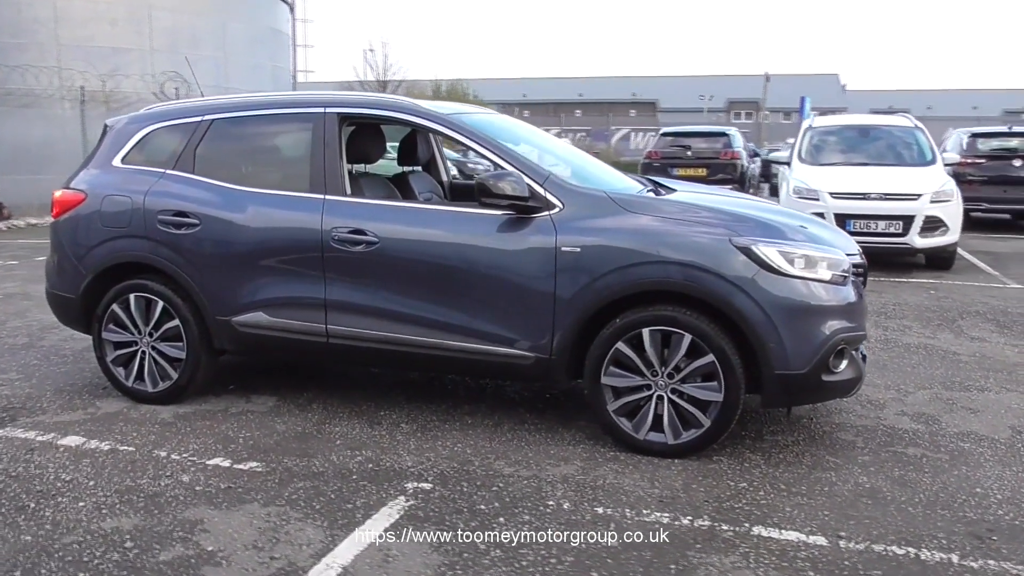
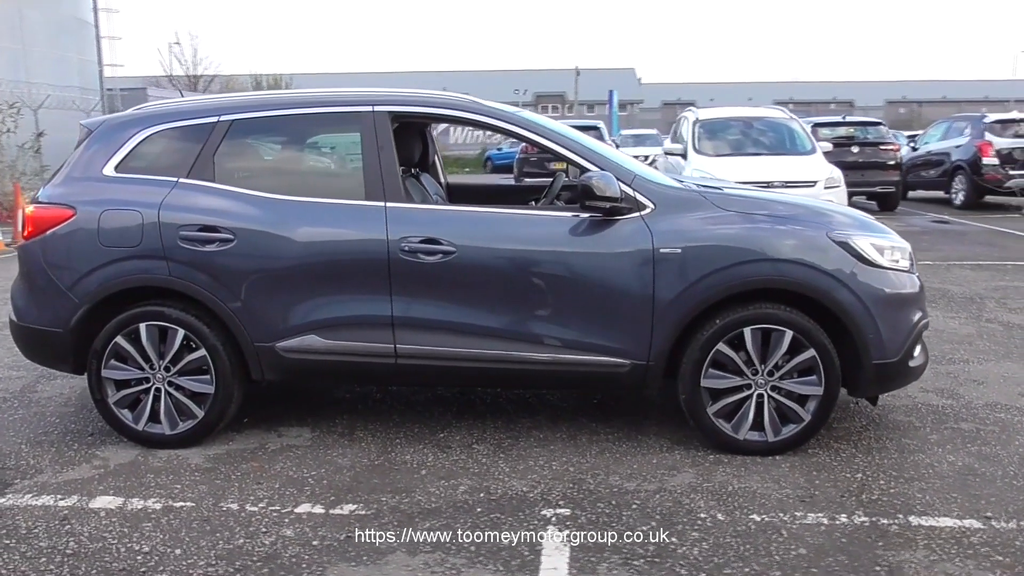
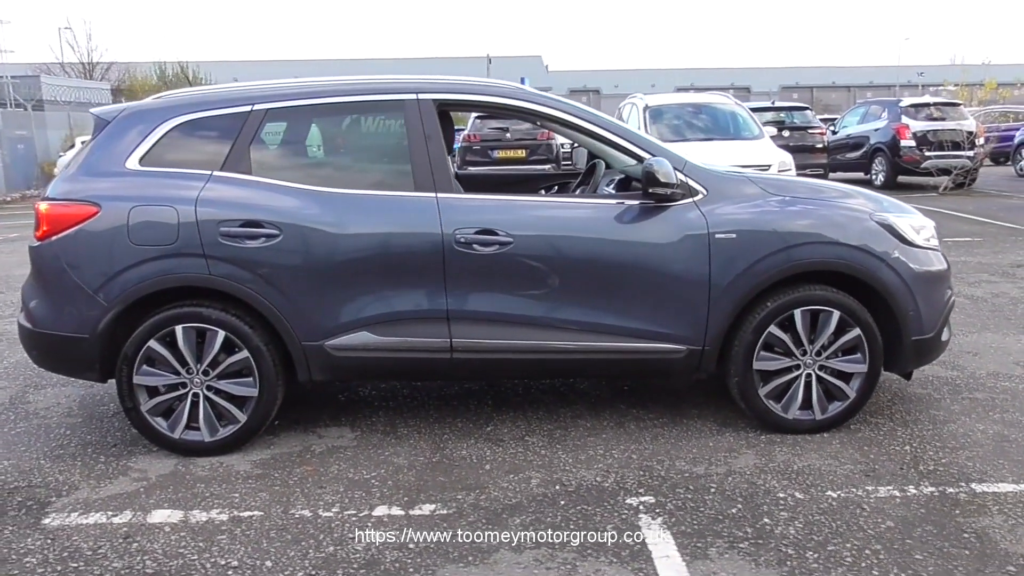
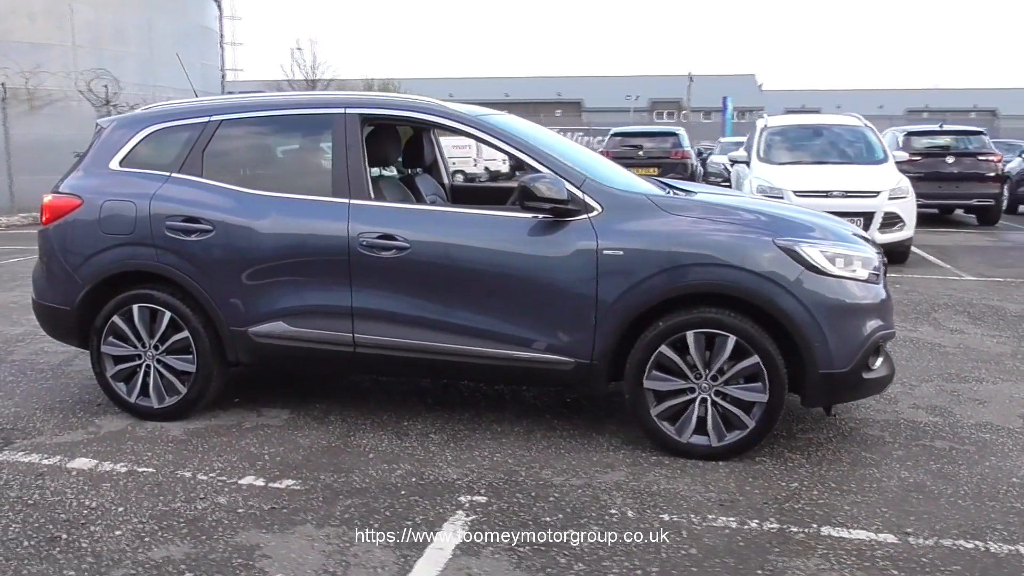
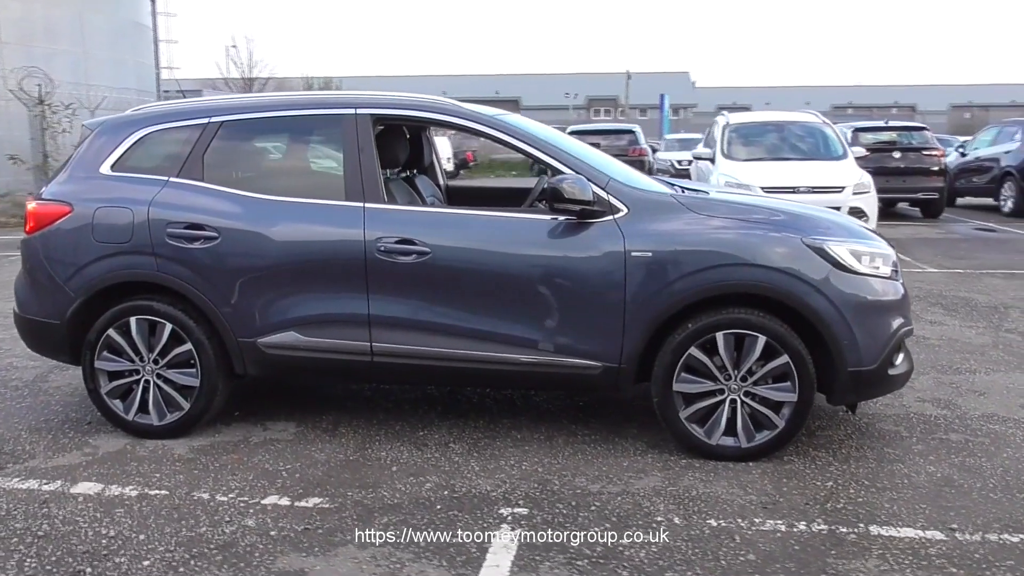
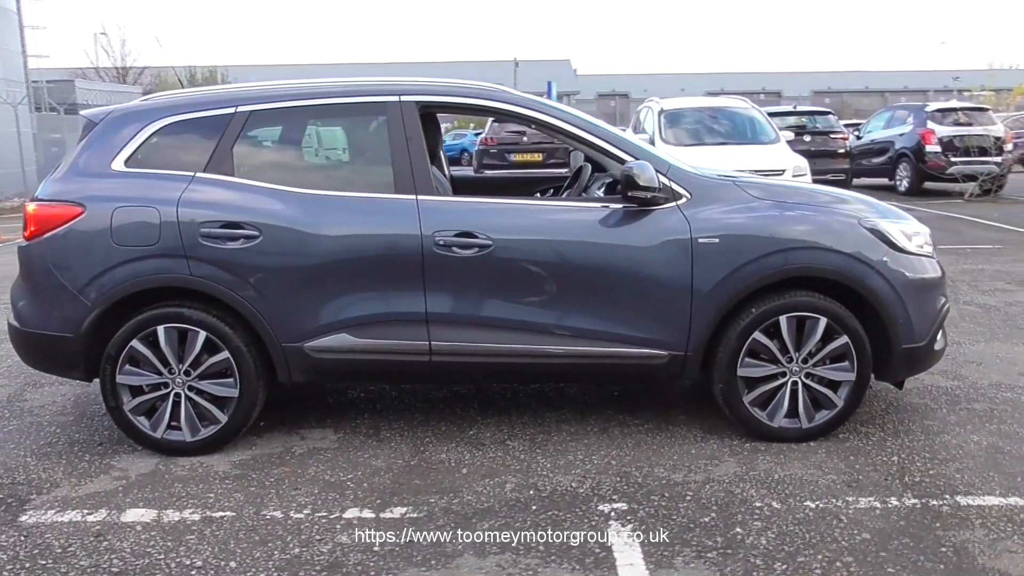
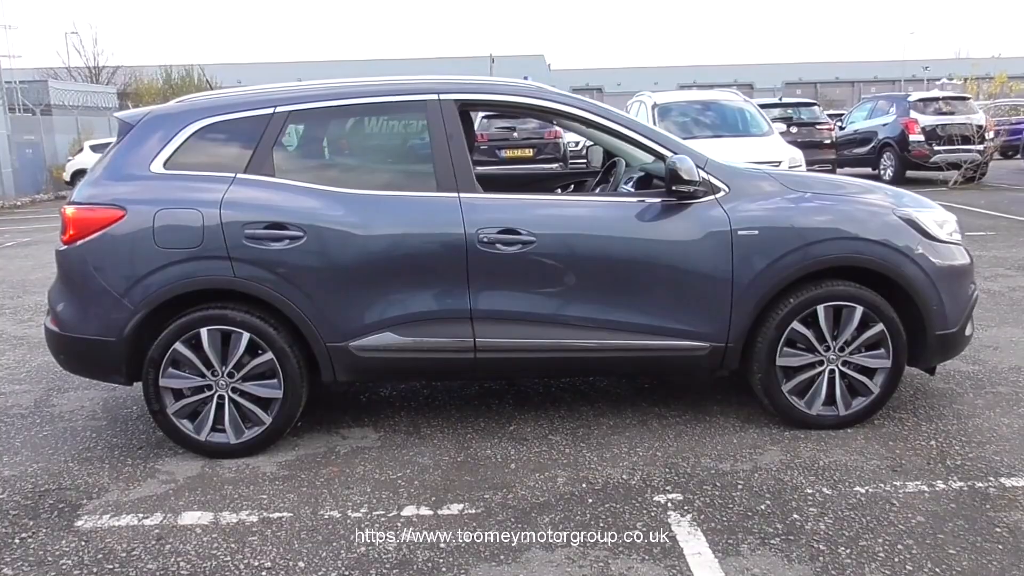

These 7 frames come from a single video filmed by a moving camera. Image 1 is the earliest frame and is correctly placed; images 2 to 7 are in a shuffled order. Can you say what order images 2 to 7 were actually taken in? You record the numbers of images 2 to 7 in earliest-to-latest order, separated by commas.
4, 5, 2, 6, 3, 7
